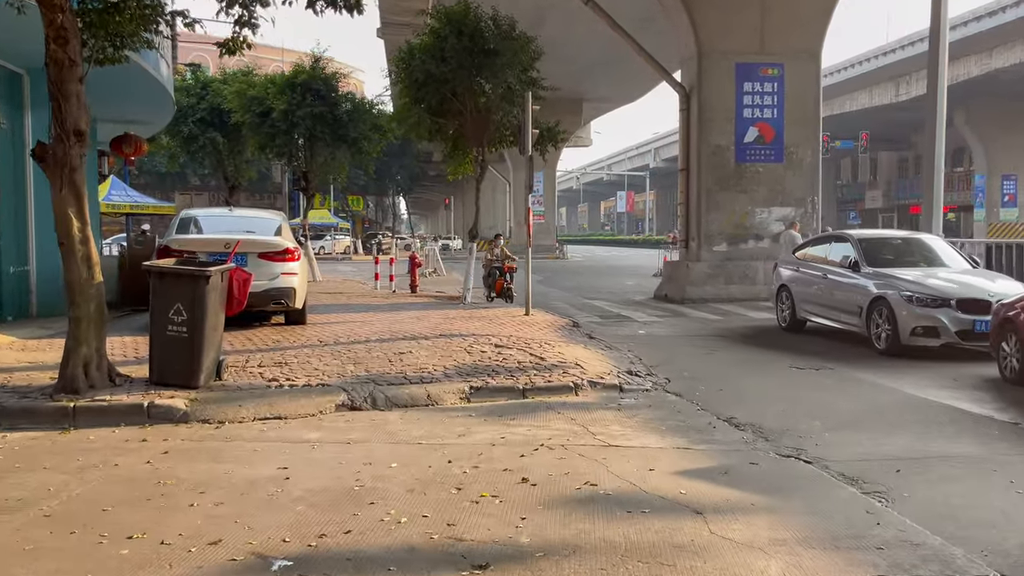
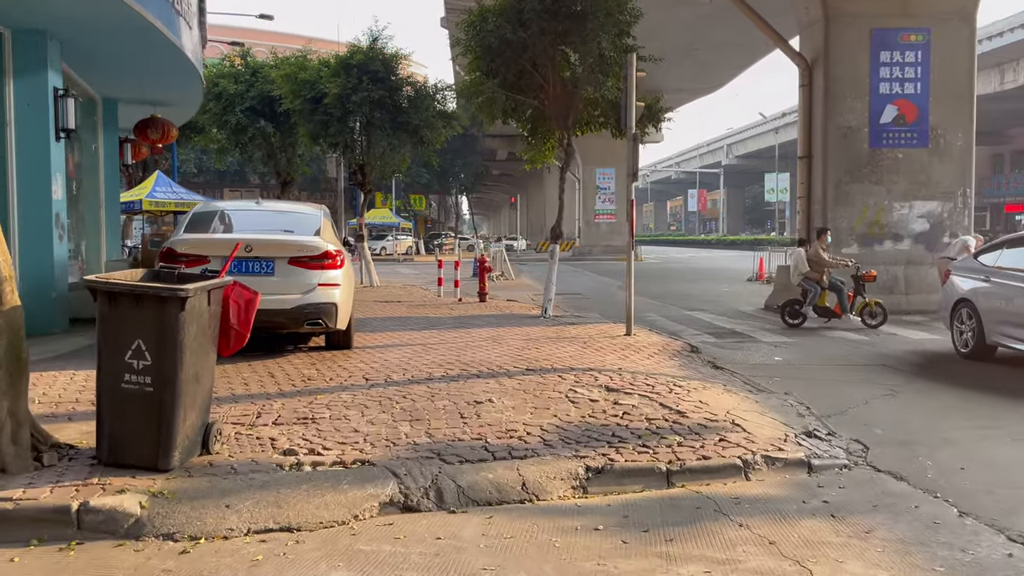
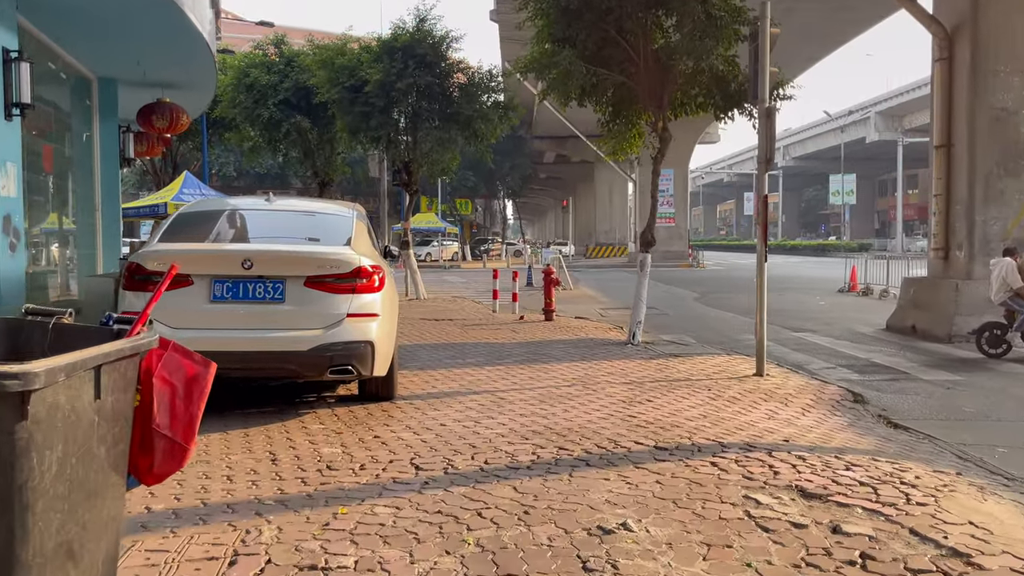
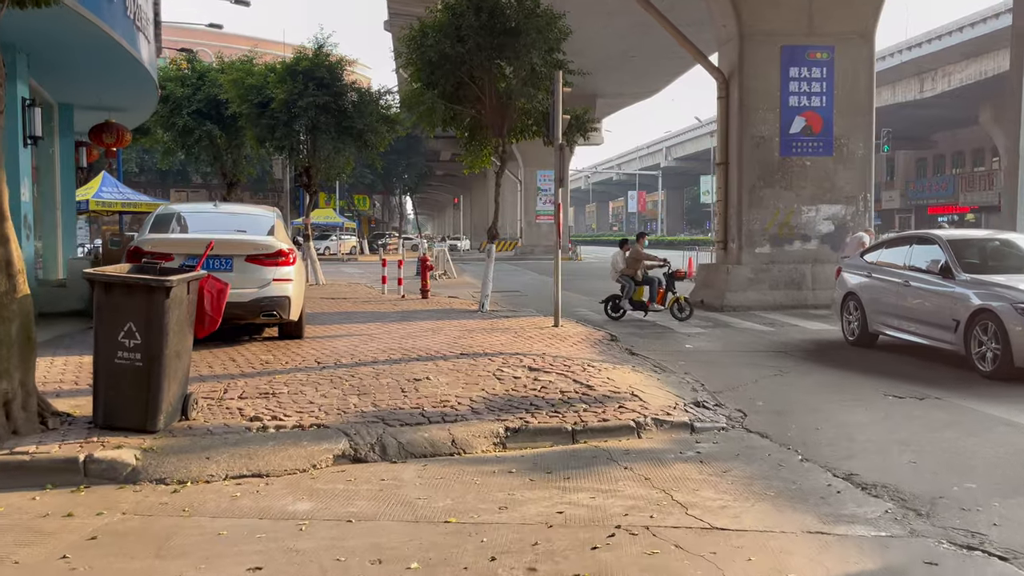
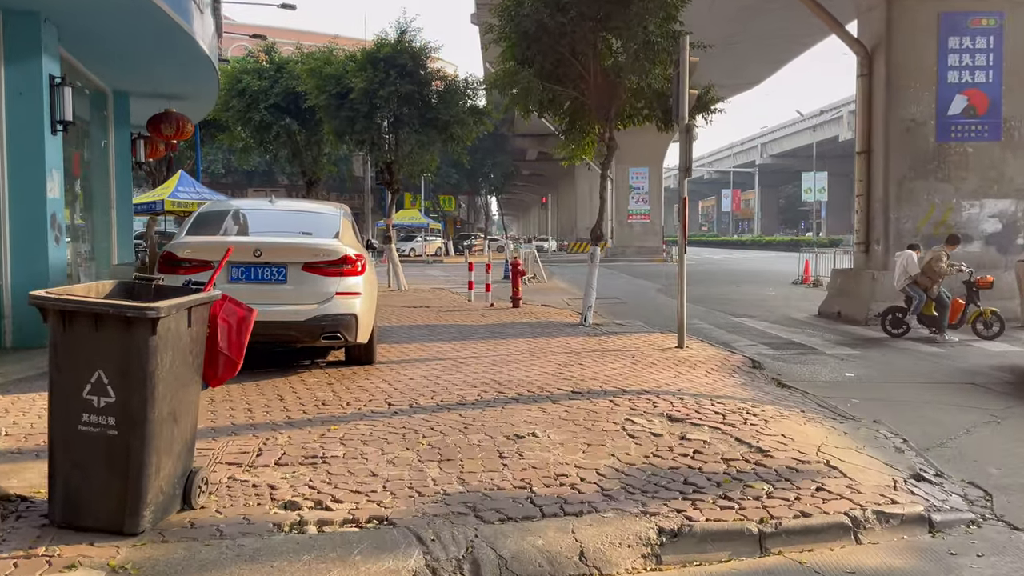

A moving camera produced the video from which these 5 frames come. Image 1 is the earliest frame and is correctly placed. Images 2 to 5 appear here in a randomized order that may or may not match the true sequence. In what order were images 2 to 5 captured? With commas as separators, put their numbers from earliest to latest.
4, 2, 5, 3
